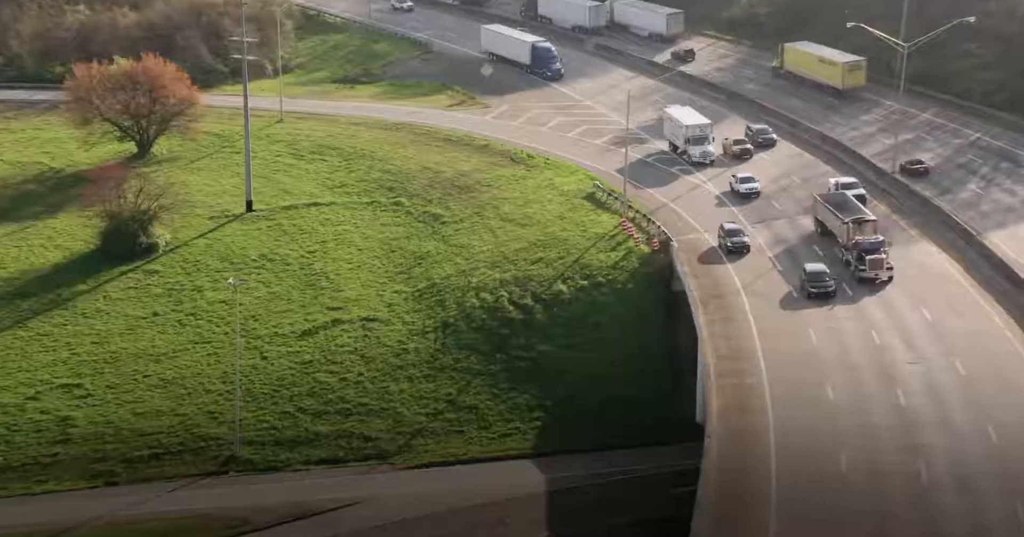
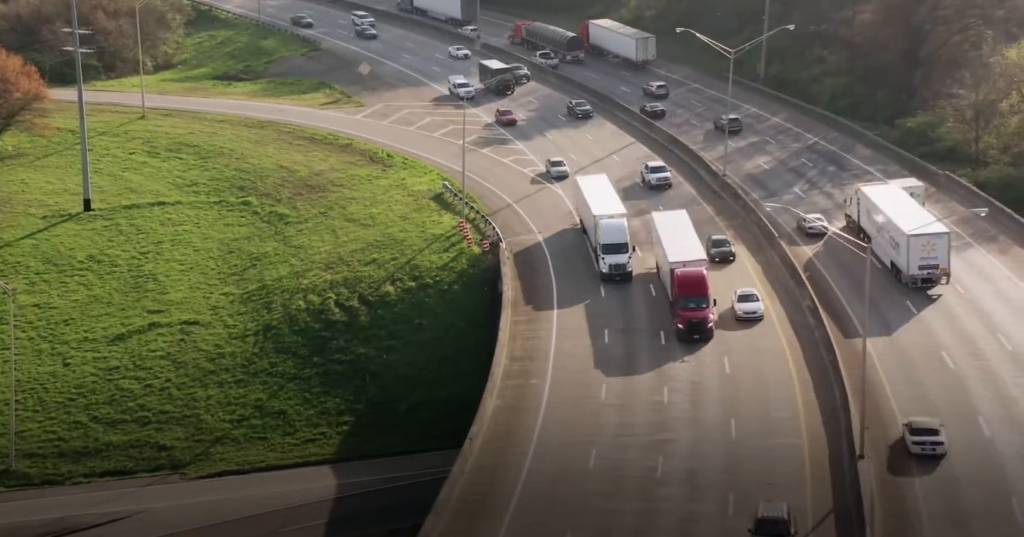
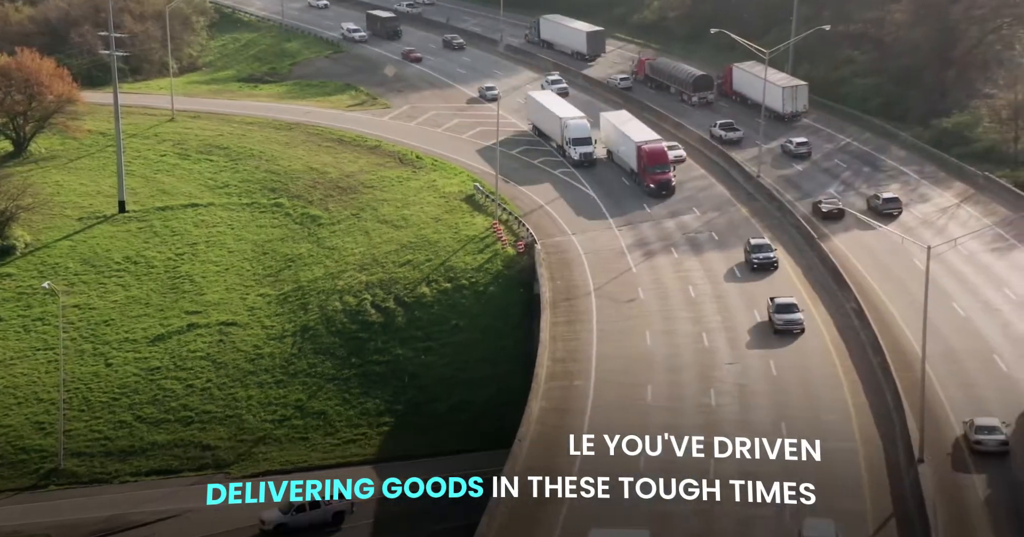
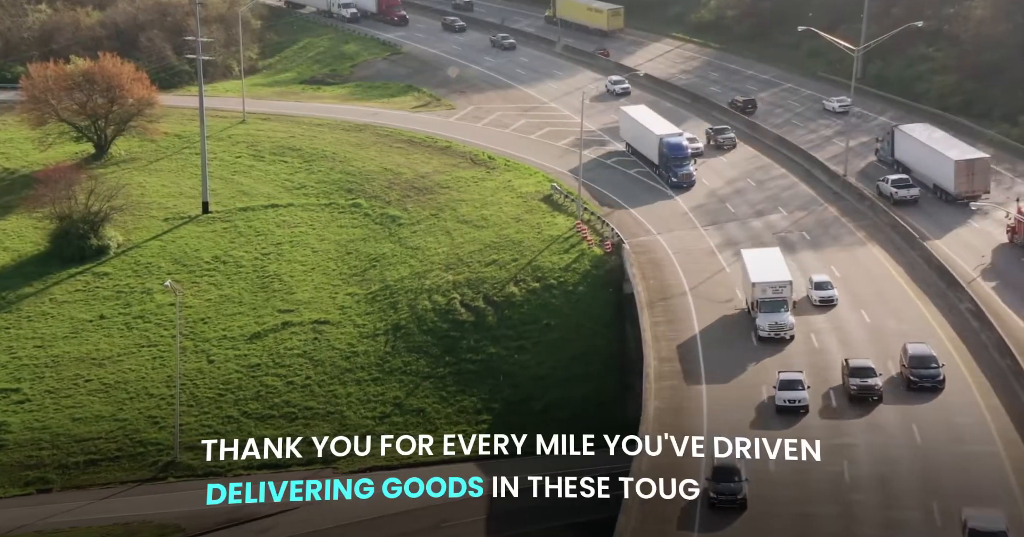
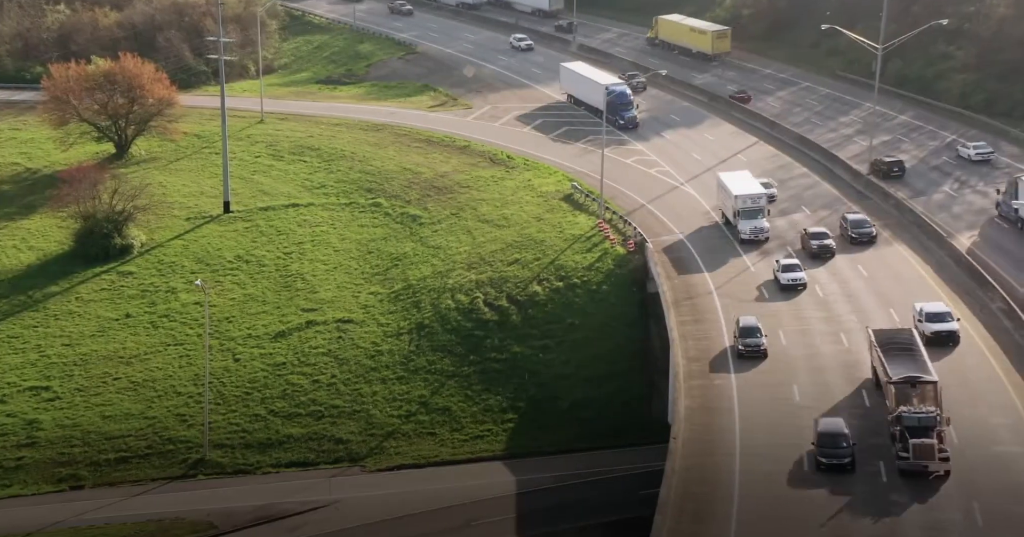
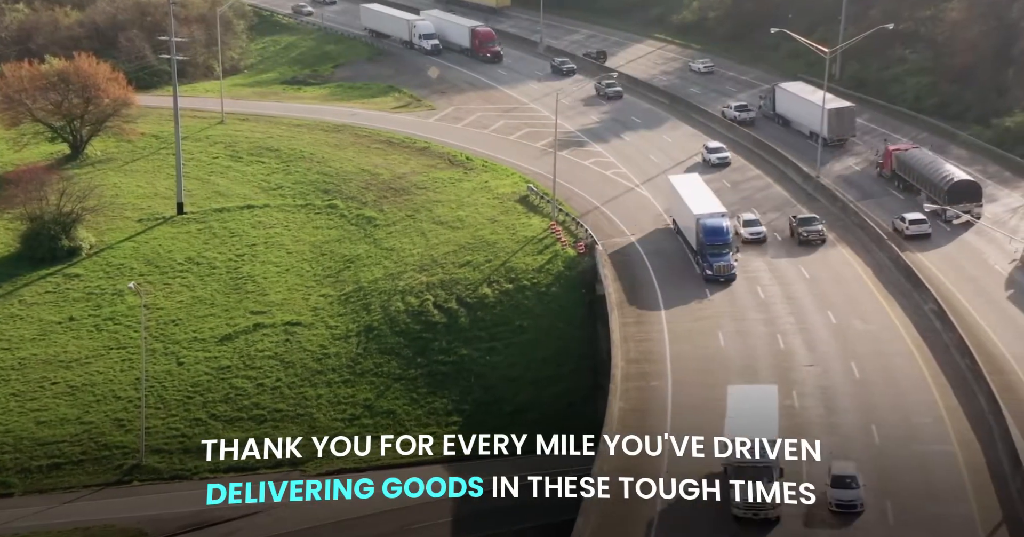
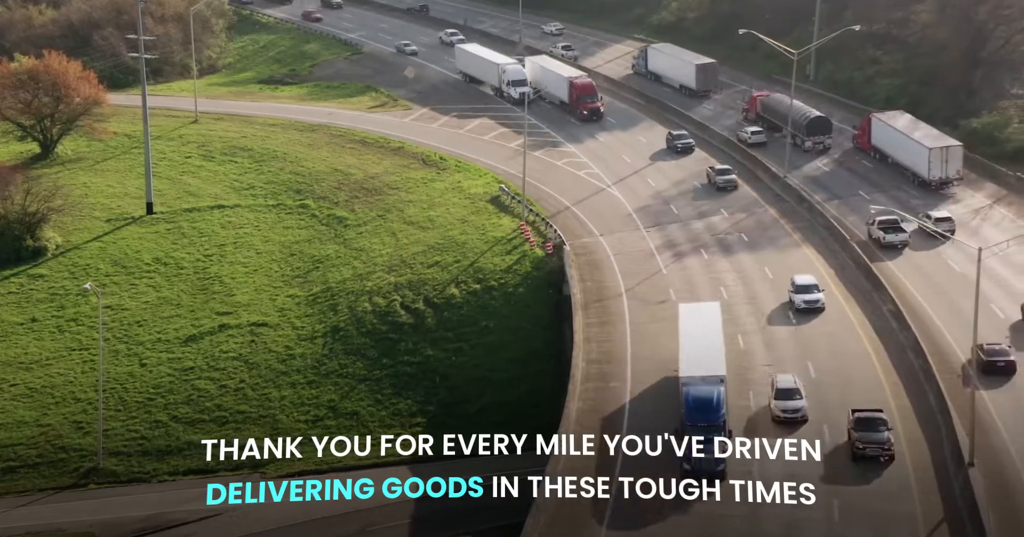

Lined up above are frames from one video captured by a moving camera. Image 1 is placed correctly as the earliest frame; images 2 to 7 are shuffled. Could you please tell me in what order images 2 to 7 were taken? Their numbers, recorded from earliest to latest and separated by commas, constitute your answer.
5, 4, 6, 7, 3, 2
